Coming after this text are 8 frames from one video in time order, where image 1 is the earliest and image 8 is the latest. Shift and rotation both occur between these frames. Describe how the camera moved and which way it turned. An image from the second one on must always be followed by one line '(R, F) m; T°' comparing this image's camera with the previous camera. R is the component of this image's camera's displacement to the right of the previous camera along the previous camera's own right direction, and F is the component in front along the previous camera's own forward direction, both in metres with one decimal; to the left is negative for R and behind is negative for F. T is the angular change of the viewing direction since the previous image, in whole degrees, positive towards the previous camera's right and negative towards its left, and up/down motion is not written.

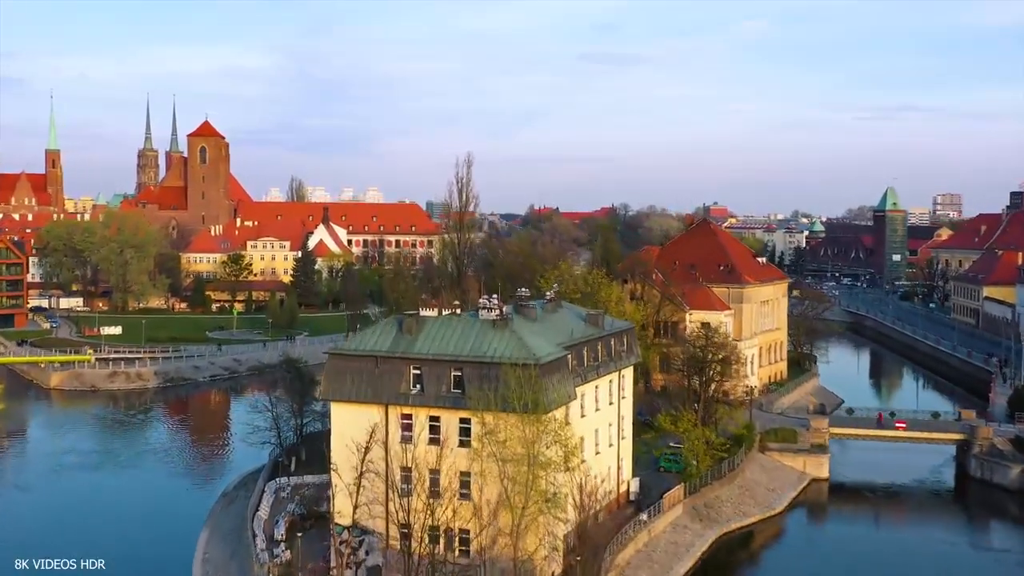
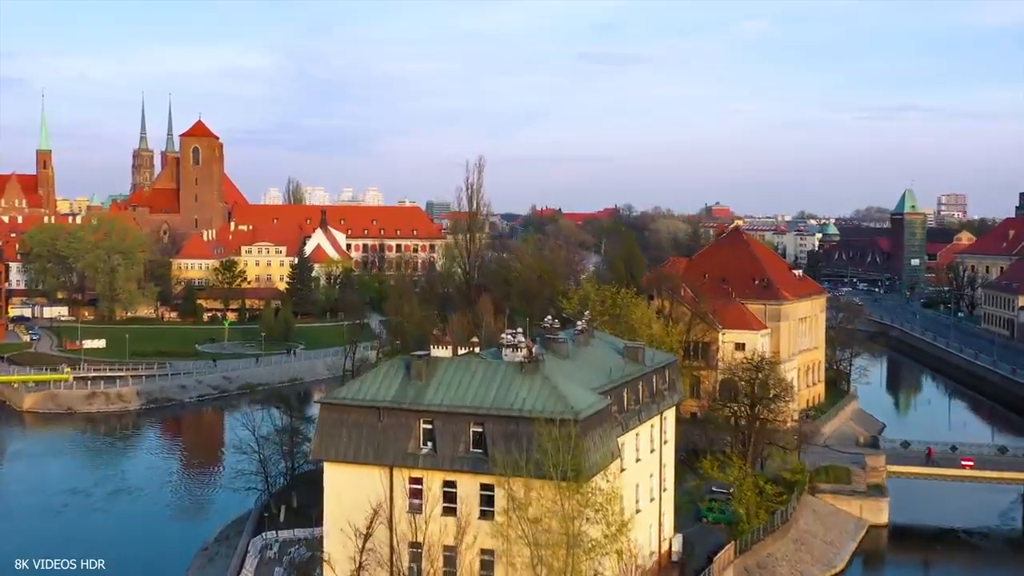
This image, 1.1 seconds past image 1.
(-0.7, +4.0) m; 0°
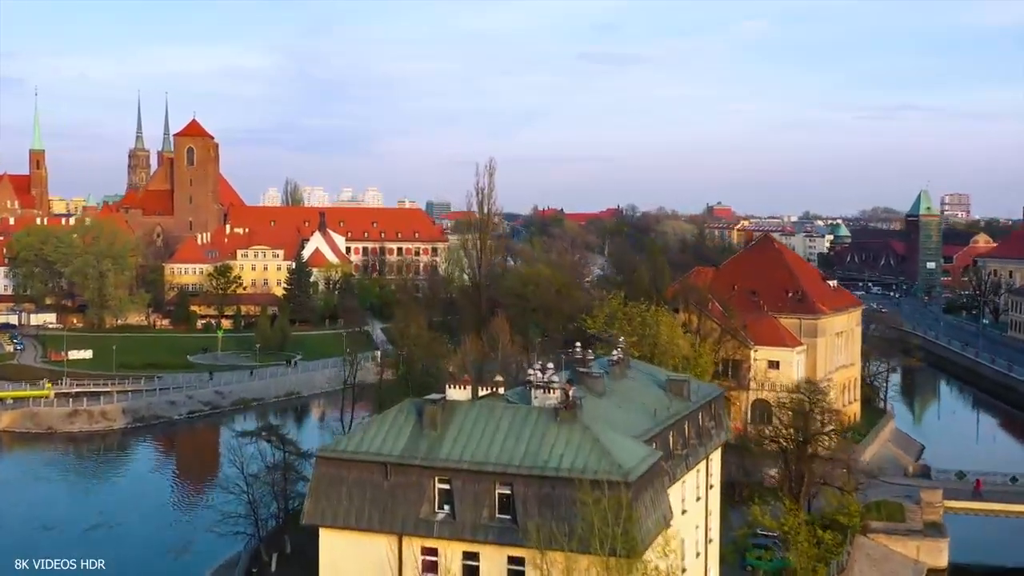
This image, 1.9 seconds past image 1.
(-0.6, +3.1) m; 0°
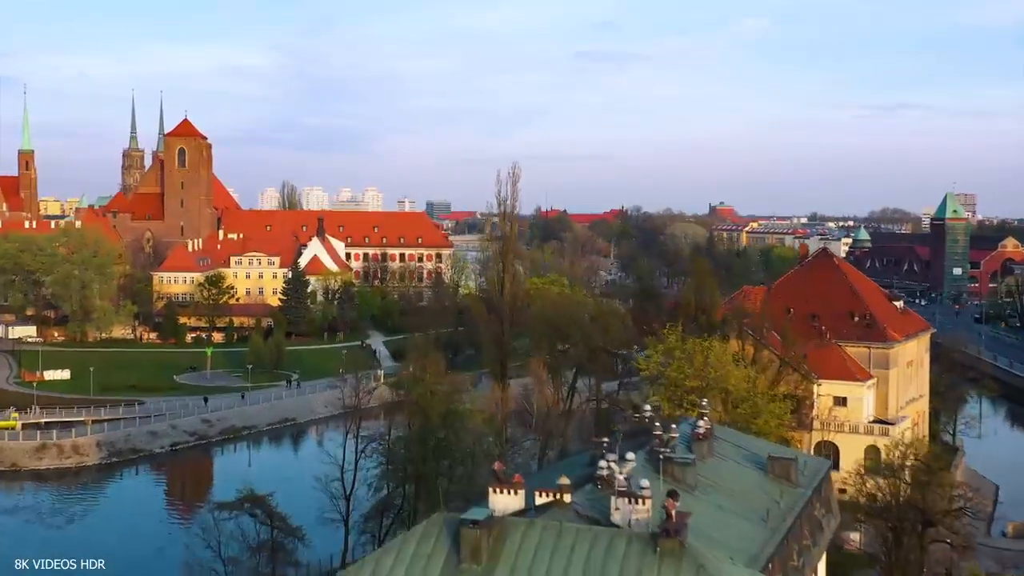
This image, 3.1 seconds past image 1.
(-1.1, +4.8) m; 0°
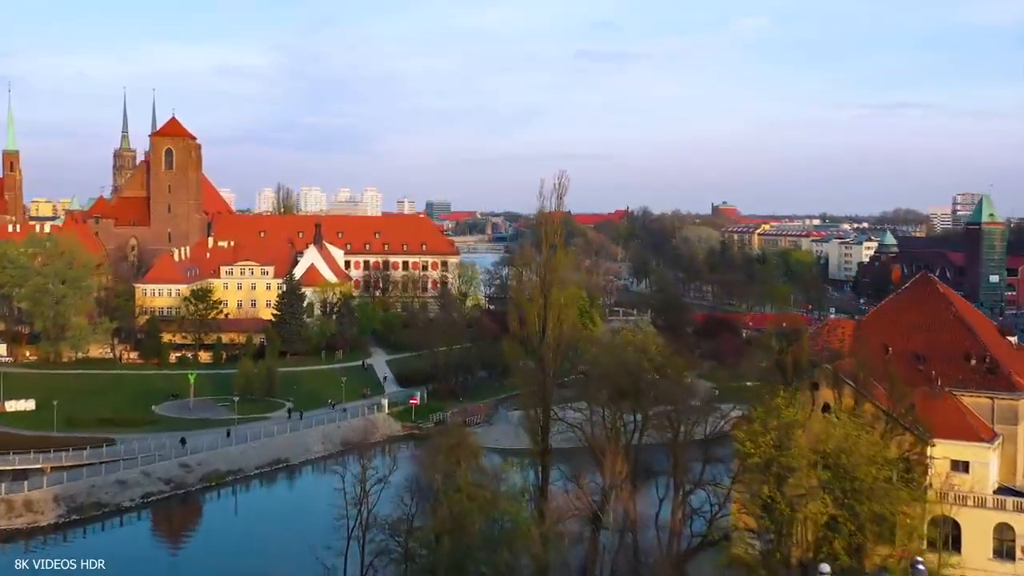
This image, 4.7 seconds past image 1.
(-1.3, +6.0) m; 0°
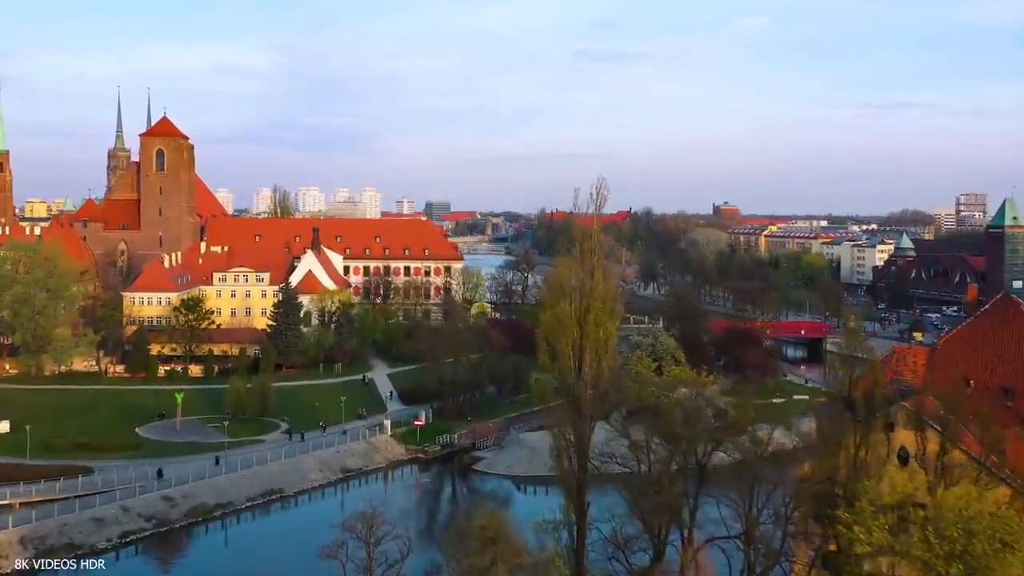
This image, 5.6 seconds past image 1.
(-0.8, +3.6) m; 0°
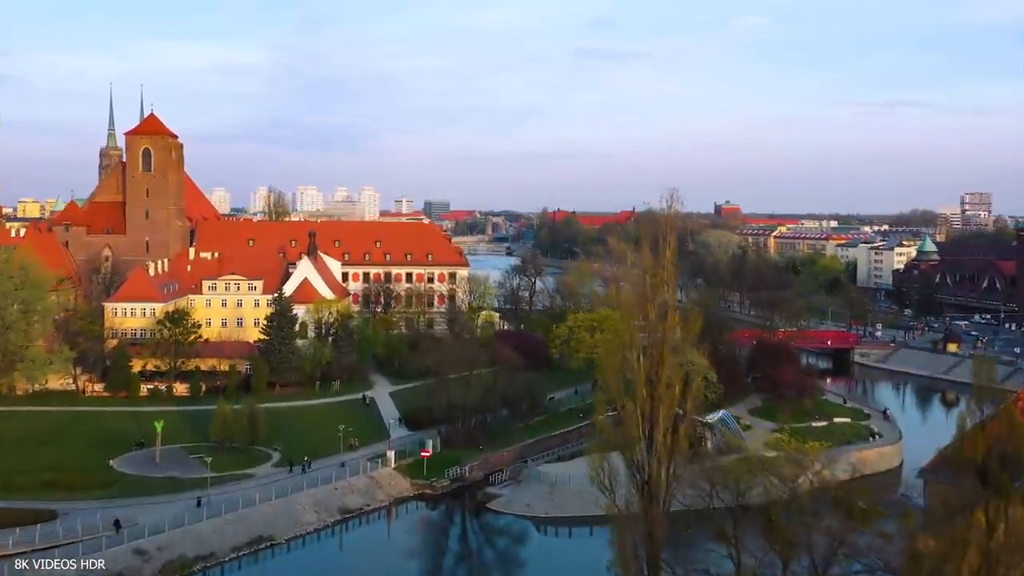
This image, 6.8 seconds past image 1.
(-1.0, +4.7) m; 0°
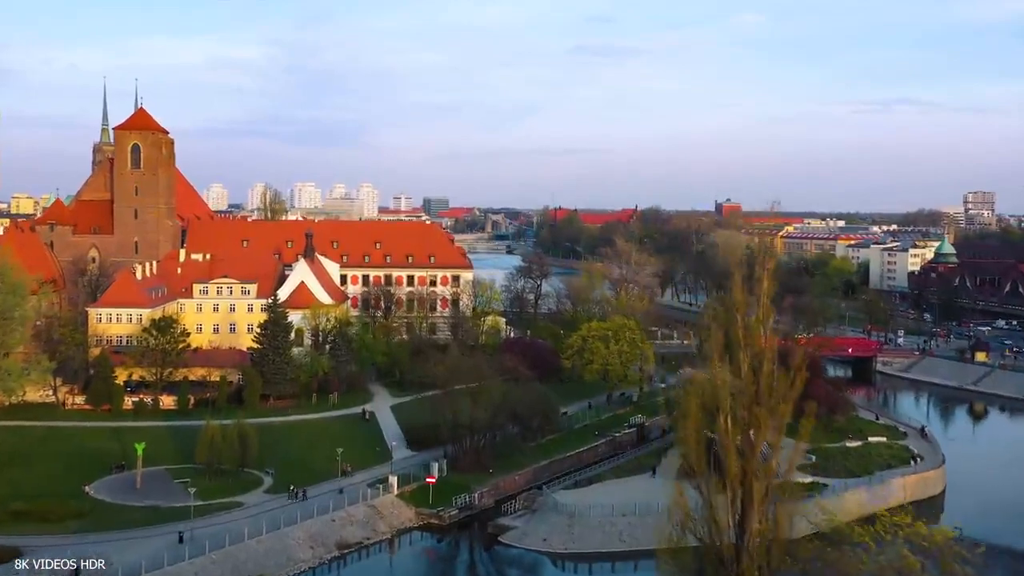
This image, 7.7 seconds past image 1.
(-0.8, +3.5) m; 0°
